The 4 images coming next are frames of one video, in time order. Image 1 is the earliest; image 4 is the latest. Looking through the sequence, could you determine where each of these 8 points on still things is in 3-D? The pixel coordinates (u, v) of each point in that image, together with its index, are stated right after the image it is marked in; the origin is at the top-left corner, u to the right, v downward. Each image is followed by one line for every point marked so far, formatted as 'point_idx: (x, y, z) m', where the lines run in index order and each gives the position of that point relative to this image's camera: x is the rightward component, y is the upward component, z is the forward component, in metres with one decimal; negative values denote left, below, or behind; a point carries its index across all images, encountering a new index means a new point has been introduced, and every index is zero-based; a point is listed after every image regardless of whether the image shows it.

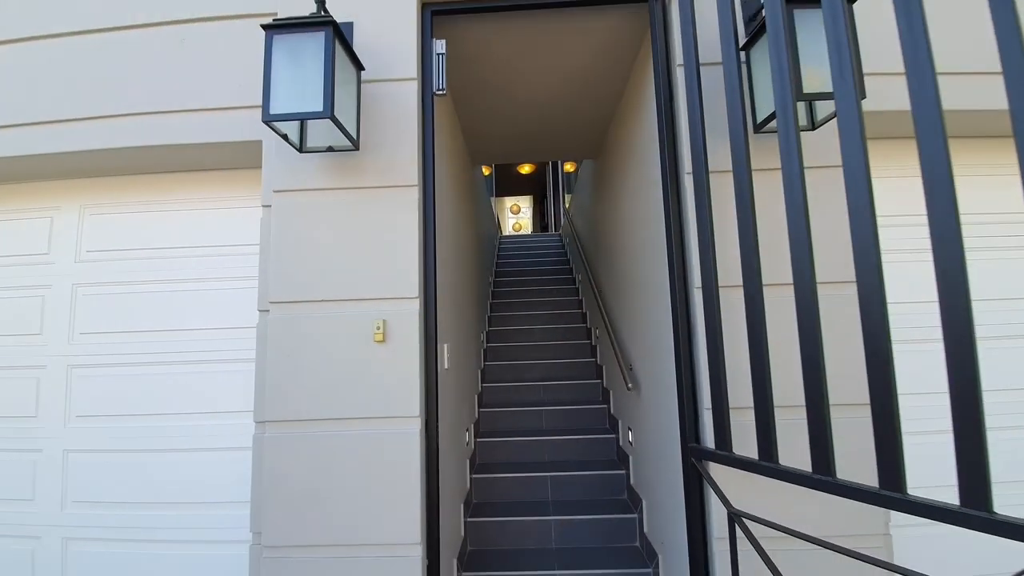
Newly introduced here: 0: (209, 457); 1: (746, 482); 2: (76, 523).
0: (-3.3, -1.9, +2.1) m
1: (+2.1, -1.7, +1.6) m
2: (-5.2, -2.8, +2.2) m
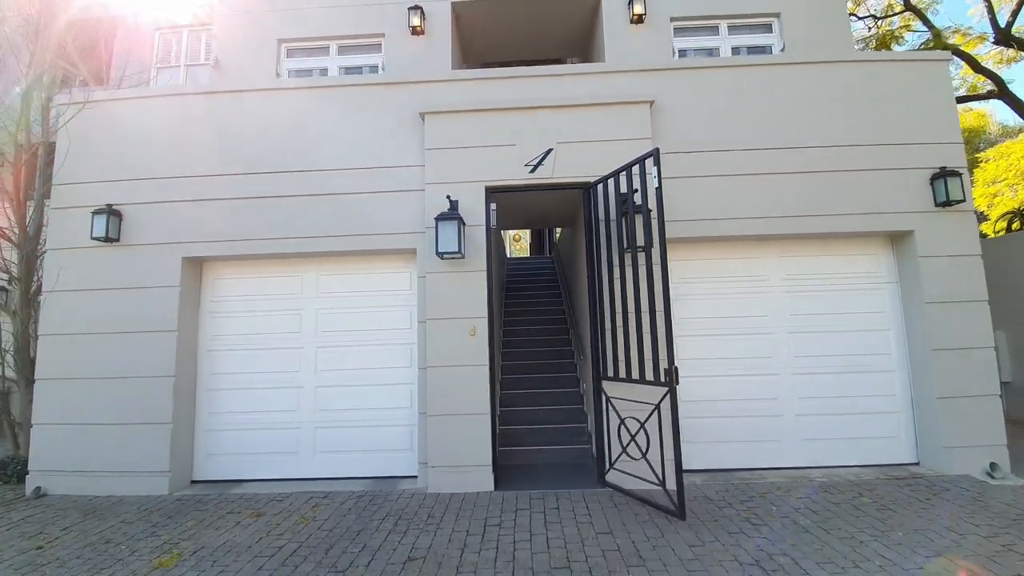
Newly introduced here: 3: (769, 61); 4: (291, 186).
0: (-3.0, -2.5, +4.6) m
1: (+2.4, -2.3, +4.2) m
2: (-4.9, -3.4, +4.7) m
3: (+7.0, +6.2, +5.0) m
4: (-5.8, +2.7, +4.8) m
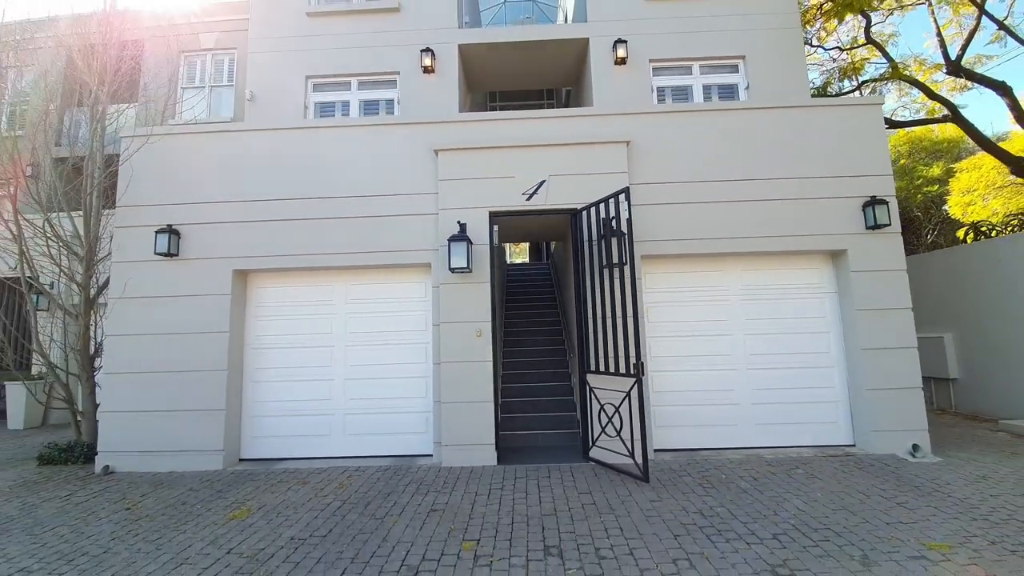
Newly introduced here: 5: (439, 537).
0: (-3.1, -2.7, +5.5) m
1: (+2.4, -2.6, +5.1) m
2: (-4.9, -3.6, +5.6) m
3: (+7.0, +5.9, +5.9) m
4: (-5.8, +2.5, +5.7) m
5: (-1.4, -4.7, +3.5) m
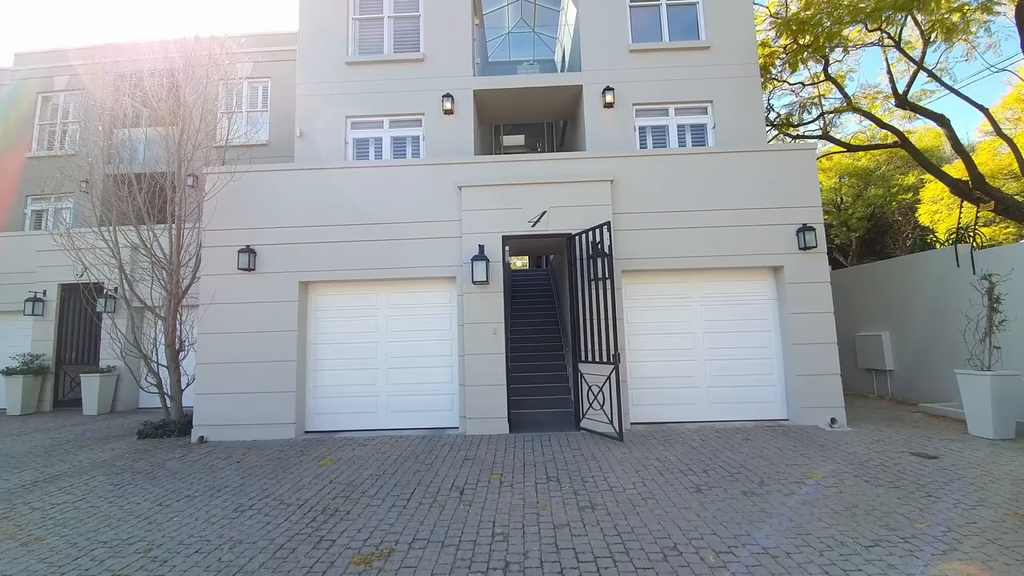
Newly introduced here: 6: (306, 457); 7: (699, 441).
0: (-2.7, -3.0, +7.0) m
1: (+2.7, -2.9, +6.6) m
2: (-4.6, -3.9, +7.1) m
3: (+7.3, +5.6, +7.4) m
4: (-5.5, +2.1, +7.1) m
5: (-1.1, -5.1, +5.0) m
6: (-6.7, -5.5, +5.9) m
7: (+6.5, -5.3, +6.3) m
